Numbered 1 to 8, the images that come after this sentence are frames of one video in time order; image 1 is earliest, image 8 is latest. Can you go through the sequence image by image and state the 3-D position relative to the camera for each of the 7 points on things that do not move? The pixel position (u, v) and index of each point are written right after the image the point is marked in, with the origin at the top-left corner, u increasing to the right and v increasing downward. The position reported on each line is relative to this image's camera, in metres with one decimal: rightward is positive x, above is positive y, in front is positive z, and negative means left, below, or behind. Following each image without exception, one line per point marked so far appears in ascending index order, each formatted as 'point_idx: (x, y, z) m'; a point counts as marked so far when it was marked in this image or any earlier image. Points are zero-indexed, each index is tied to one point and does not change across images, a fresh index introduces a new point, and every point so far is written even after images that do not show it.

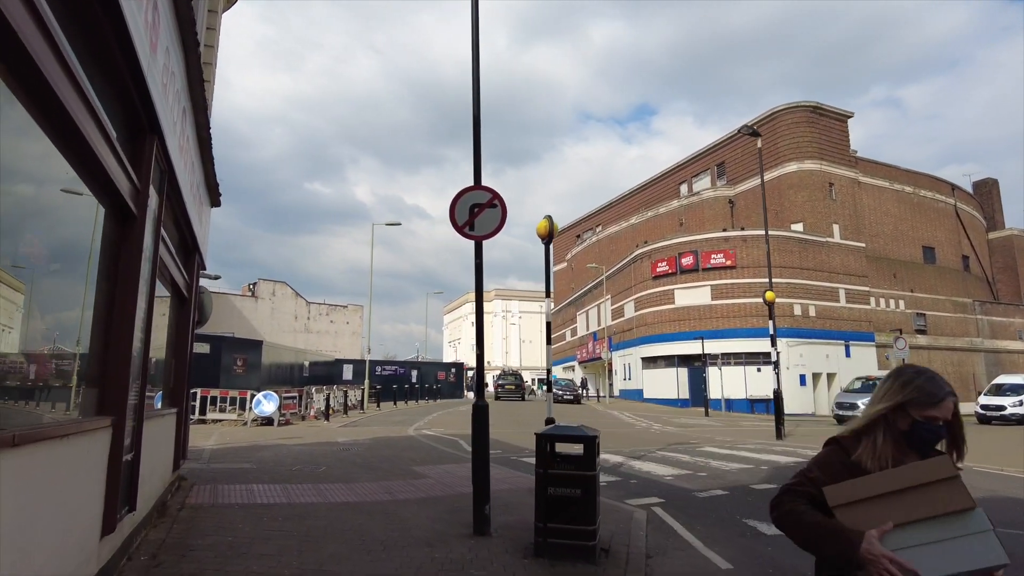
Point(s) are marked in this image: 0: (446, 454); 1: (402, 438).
0: (-1.2, -3.4, +12.6) m
1: (-2.9, -3.9, +16.3) m
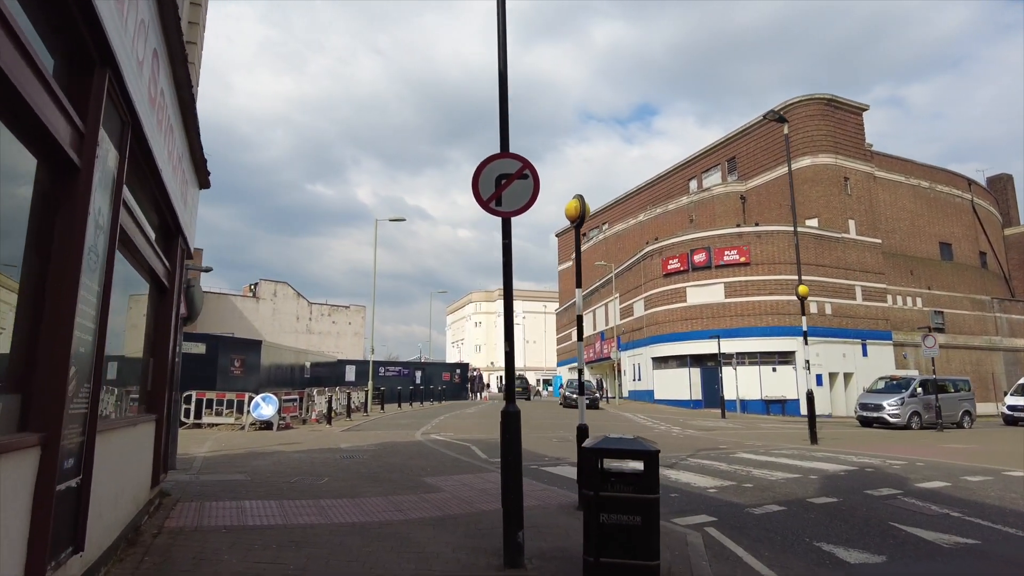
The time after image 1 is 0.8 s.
0: (-0.9, -3.3, +11.5) m
1: (-2.5, -3.8, +15.2) m
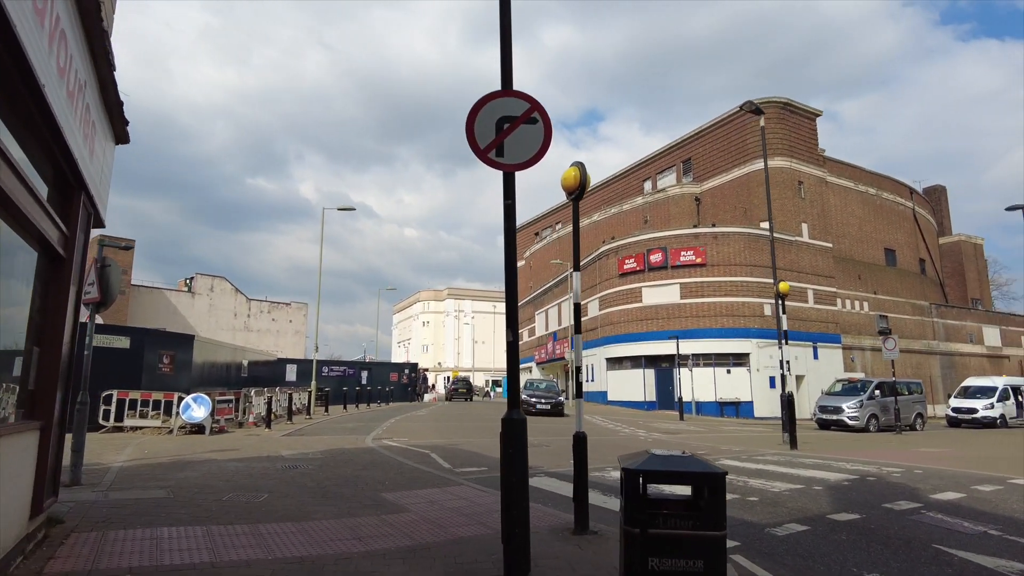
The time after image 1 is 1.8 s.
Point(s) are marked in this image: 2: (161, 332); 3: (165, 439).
0: (-1.4, -3.0, +10.1) m
1: (-3.3, -3.6, +13.7) m
2: (-11.1, -1.4, +19.8) m
3: (-8.8, -3.8, +16.0) m
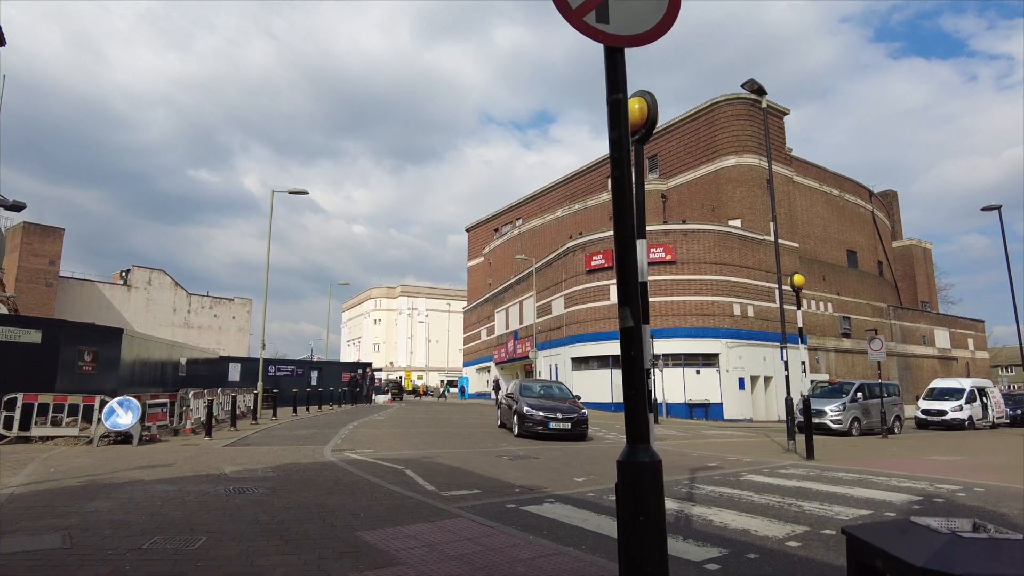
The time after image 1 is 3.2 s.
0: (-1.3, -2.8, +8.1) m
1: (-3.6, -3.3, +11.5) m
2: (-11.7, -1.0, +17.0) m
3: (-9.2, -3.5, +13.4) m
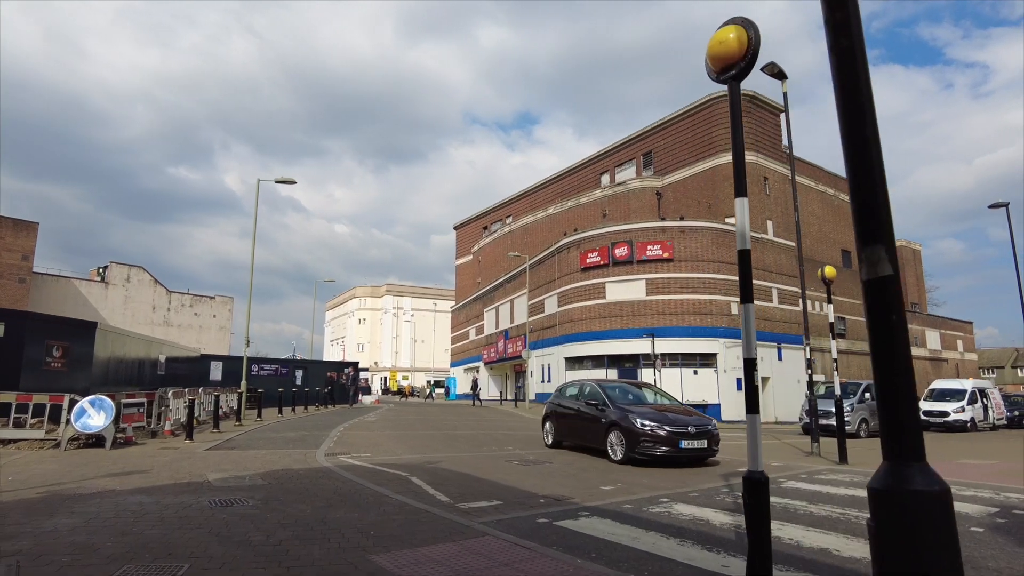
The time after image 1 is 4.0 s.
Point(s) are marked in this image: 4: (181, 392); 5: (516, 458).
0: (-1.0, -2.6, +7.1) m
1: (-3.3, -3.1, +10.4) m
2: (-11.6, -0.7, +15.7) m
3: (-9.0, -3.2, +12.1) m
4: (-9.6, -3.0, +18.2) m
5: (+0.1, -3.4, +12.6) m
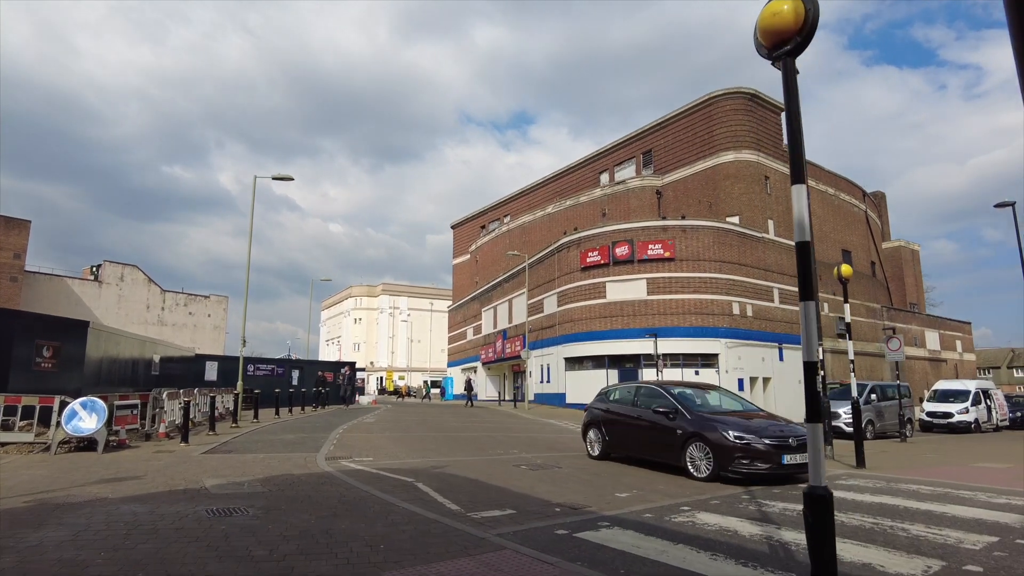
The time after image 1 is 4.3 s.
0: (-0.8, -2.6, +6.7) m
1: (-3.1, -3.0, +10.0) m
2: (-11.5, -0.7, +15.2) m
3: (-8.9, -3.2, +11.7) m
4: (-9.5, -3.0, +17.7) m
5: (+0.2, -3.4, +12.2) m
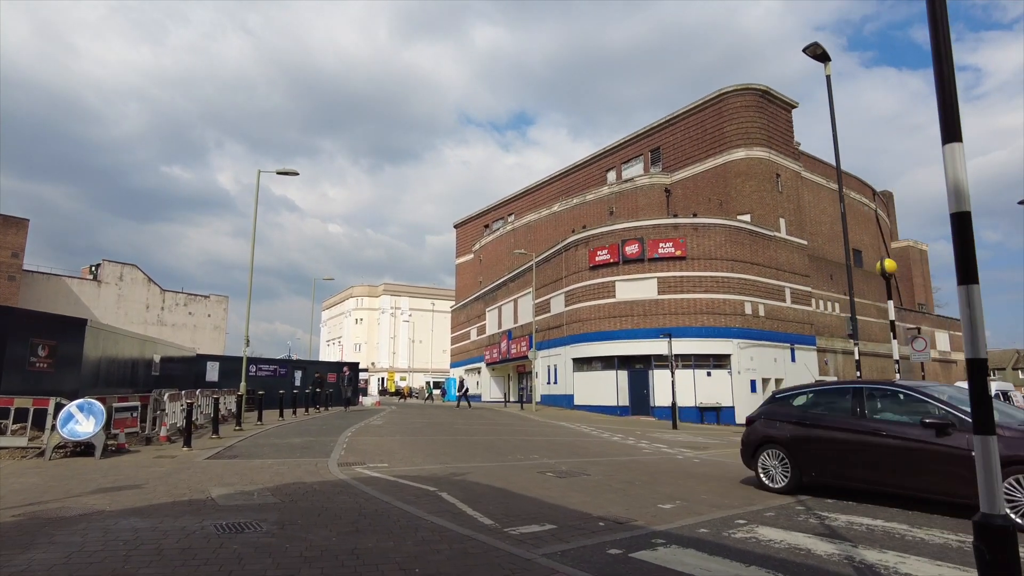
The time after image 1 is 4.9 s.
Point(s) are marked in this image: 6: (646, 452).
0: (-0.3, -2.5, +5.9) m
1: (-2.7, -3.0, +9.3) m
2: (-11.0, -0.6, +14.5) m
3: (-8.4, -3.1, +10.9) m
4: (-9.0, -2.9, +17.0) m
5: (+0.7, -3.3, +11.5) m
6: (+3.3, -4.0, +15.4) m
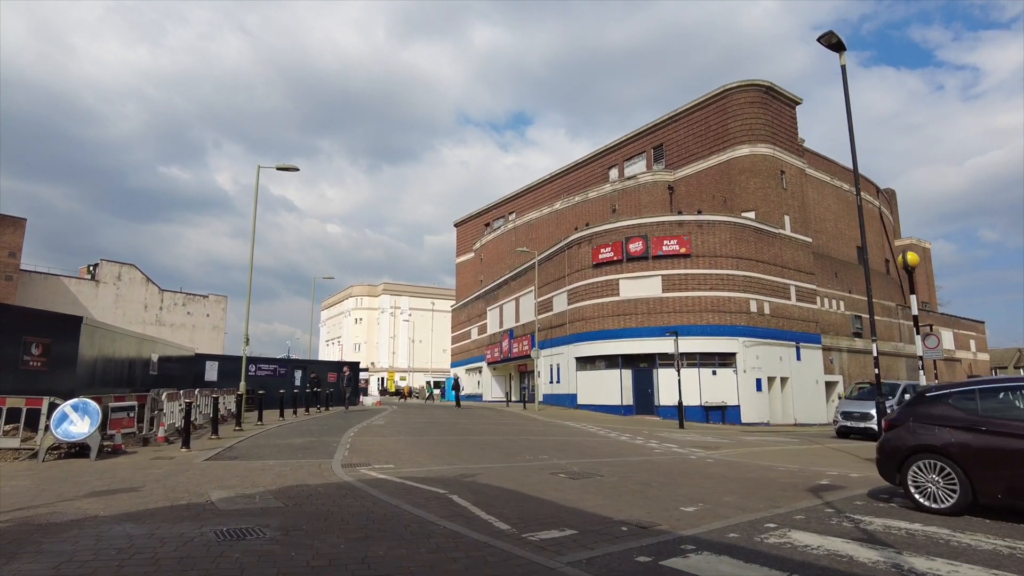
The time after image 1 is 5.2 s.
0: (-0.1, -2.4, +5.6) m
1: (-2.5, -2.9, +8.9) m
2: (-10.8, -0.5, +14.1) m
3: (-8.2, -3.0, +10.5) m
4: (-8.9, -2.8, +16.6) m
5: (+0.9, -3.2, +11.1) m
6: (+3.5, -3.9, +15.1) m
